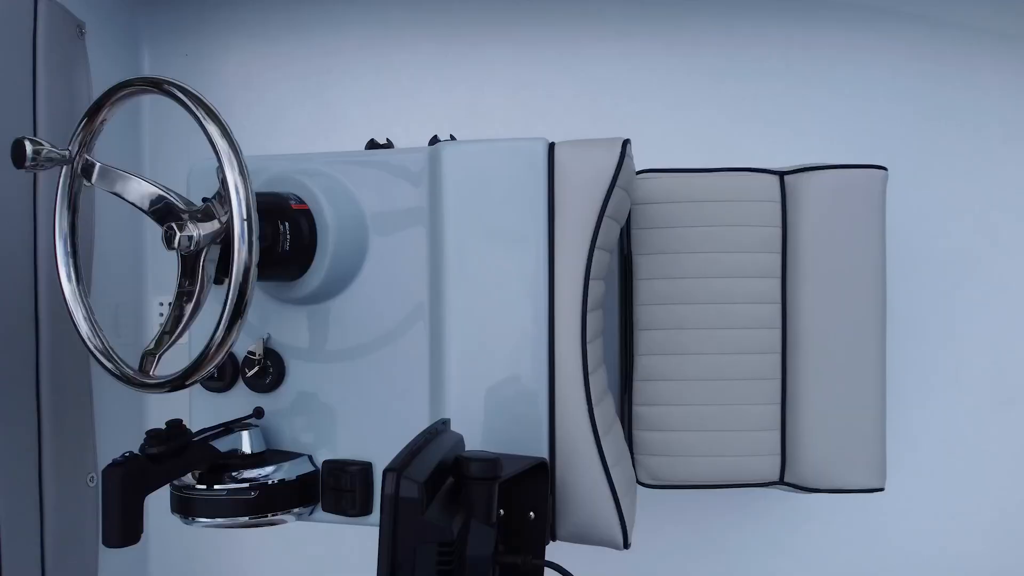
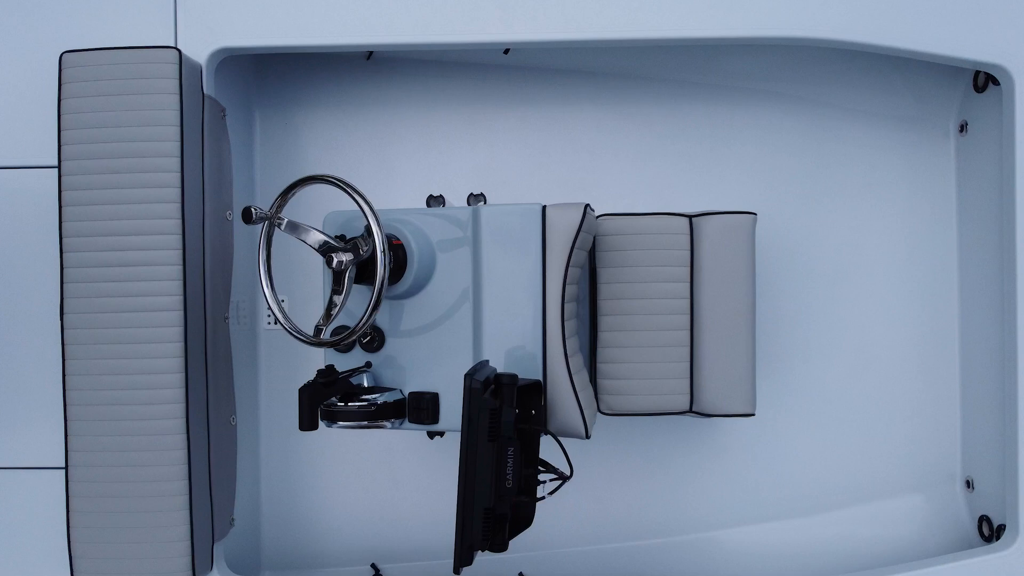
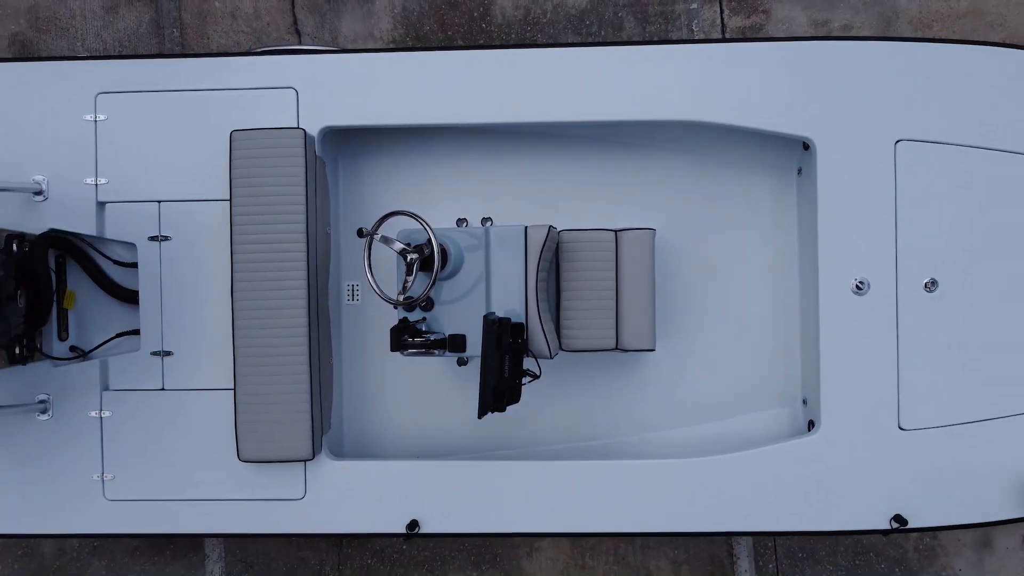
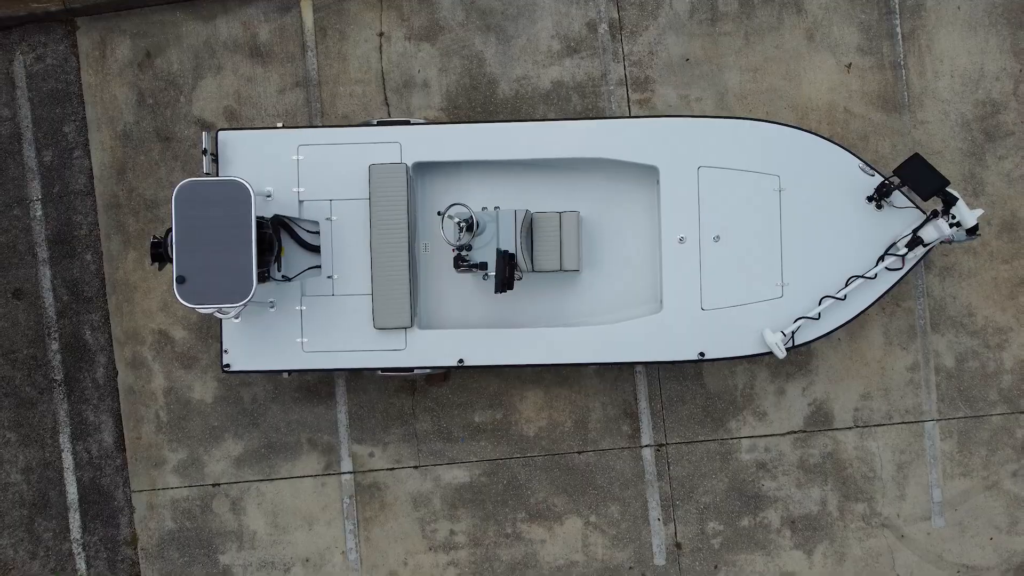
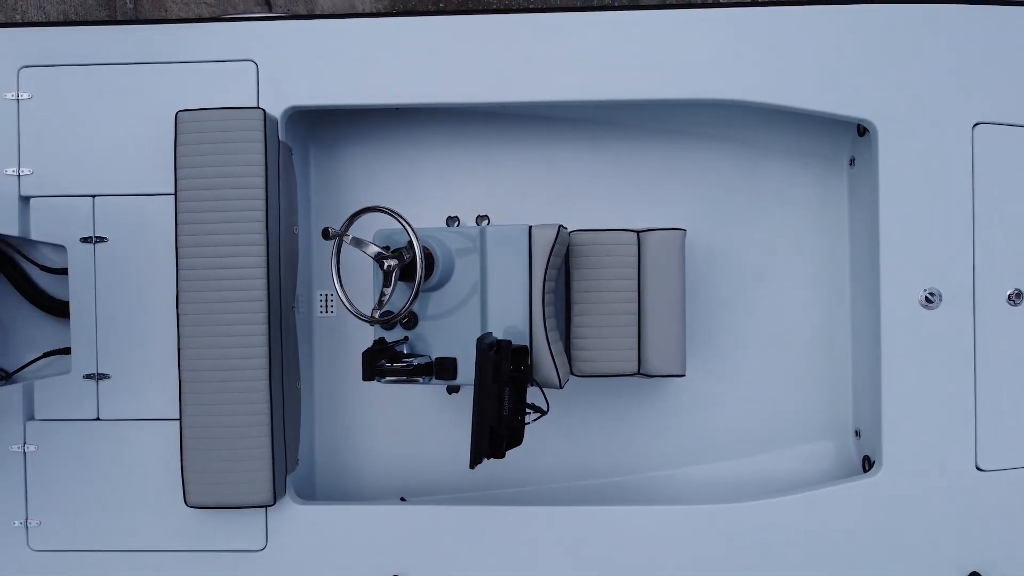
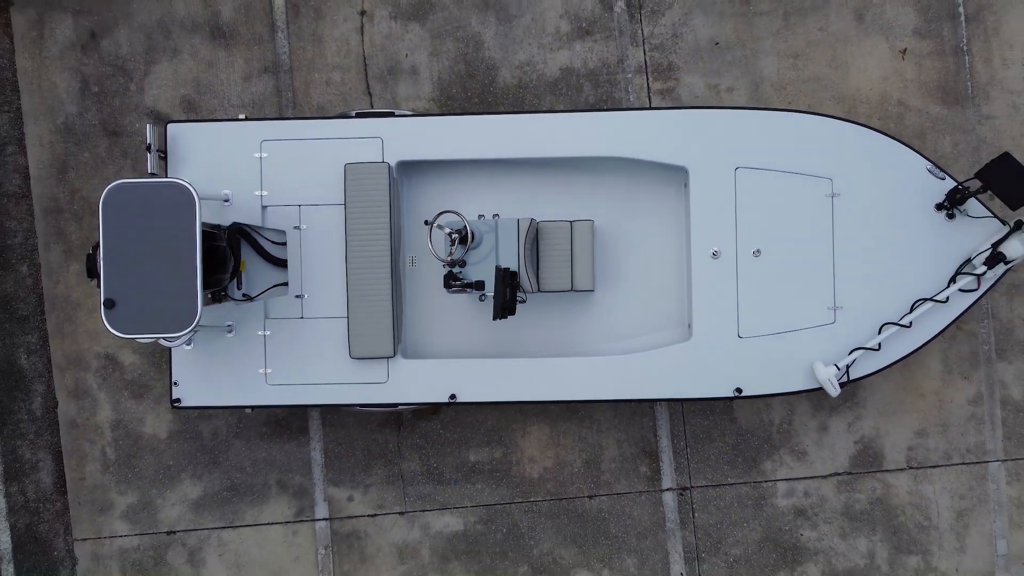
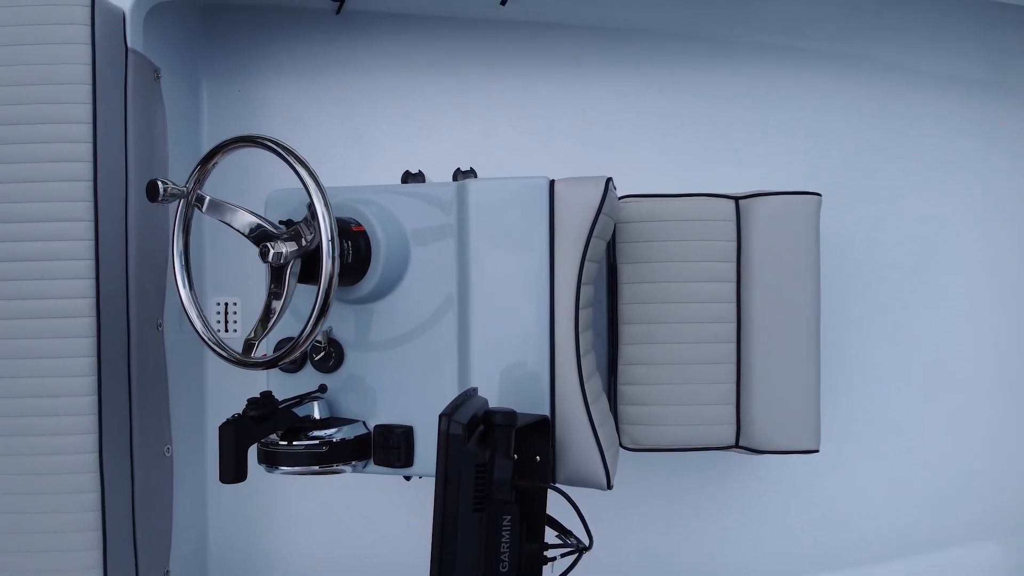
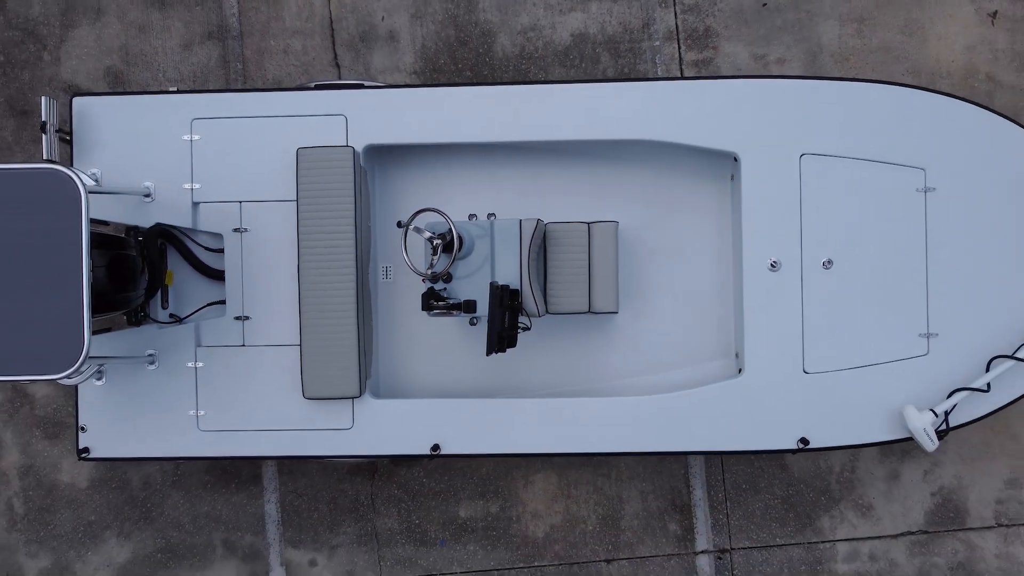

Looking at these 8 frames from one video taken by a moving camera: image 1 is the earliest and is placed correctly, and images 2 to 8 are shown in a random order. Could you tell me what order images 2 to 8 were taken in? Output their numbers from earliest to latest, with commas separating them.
7, 2, 5, 3, 8, 6, 4
